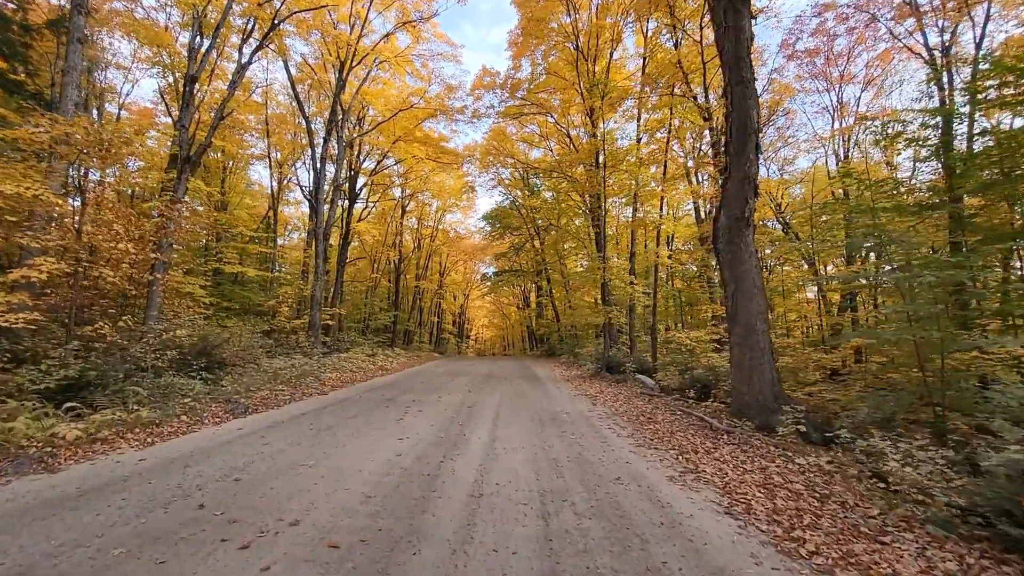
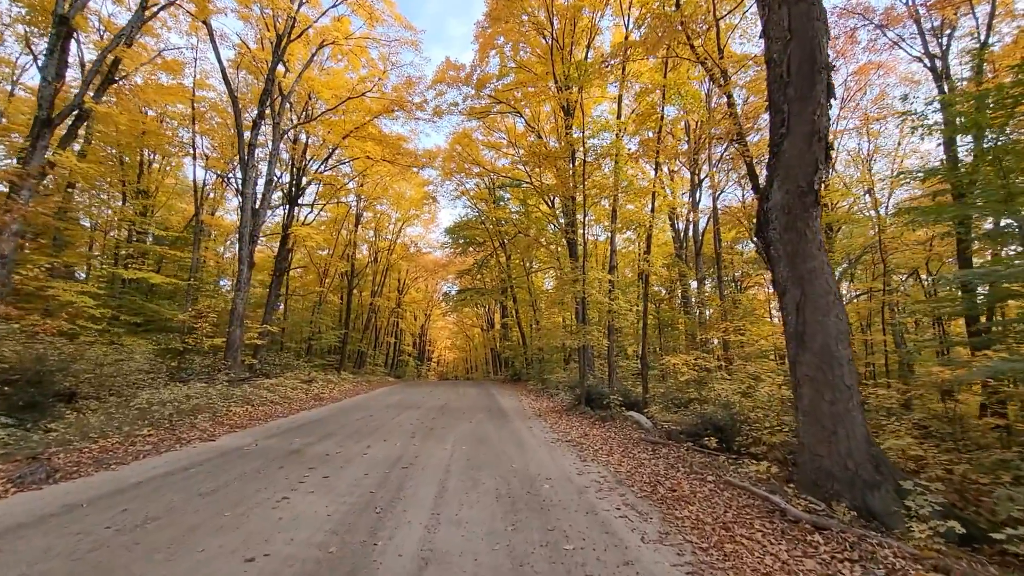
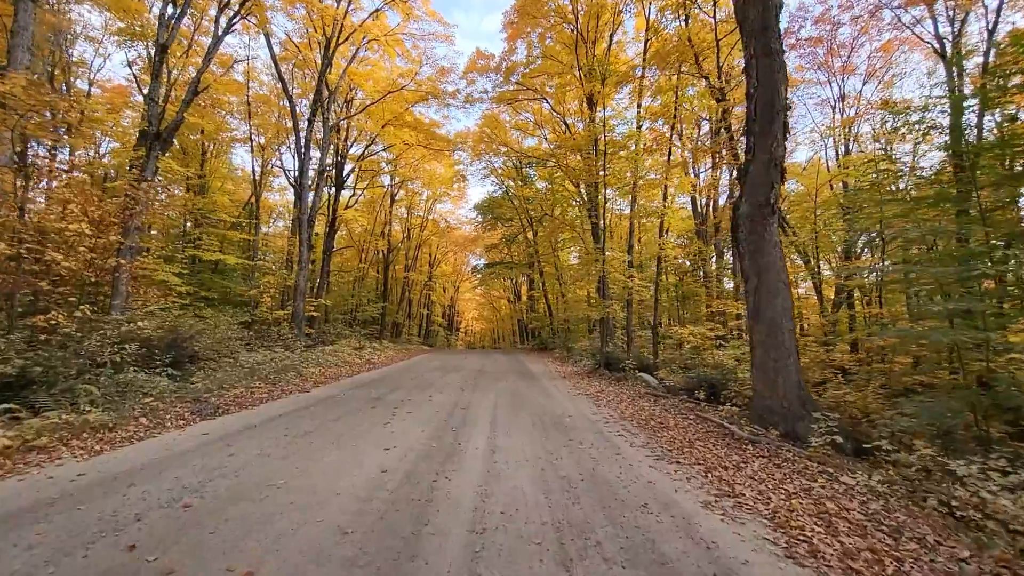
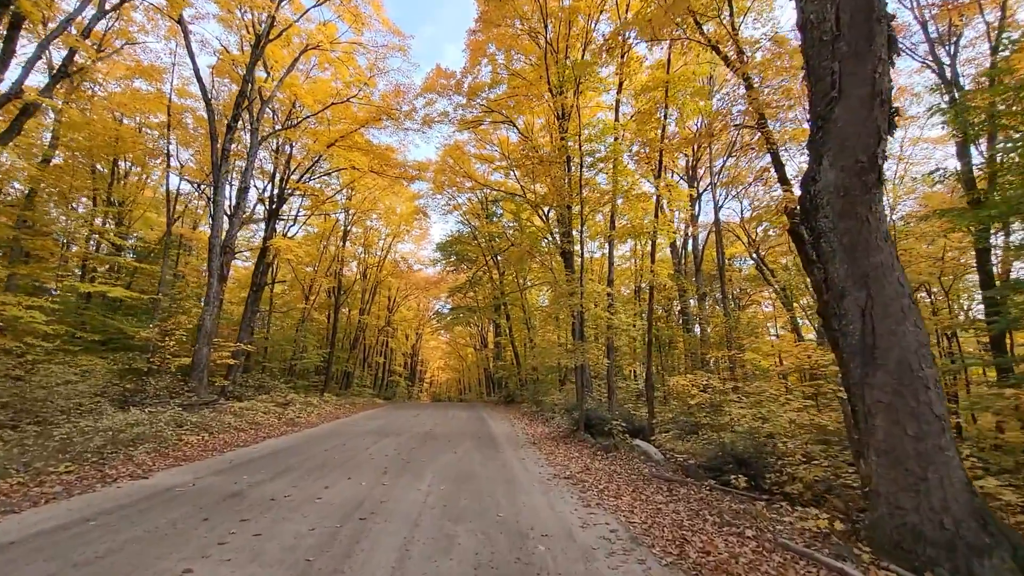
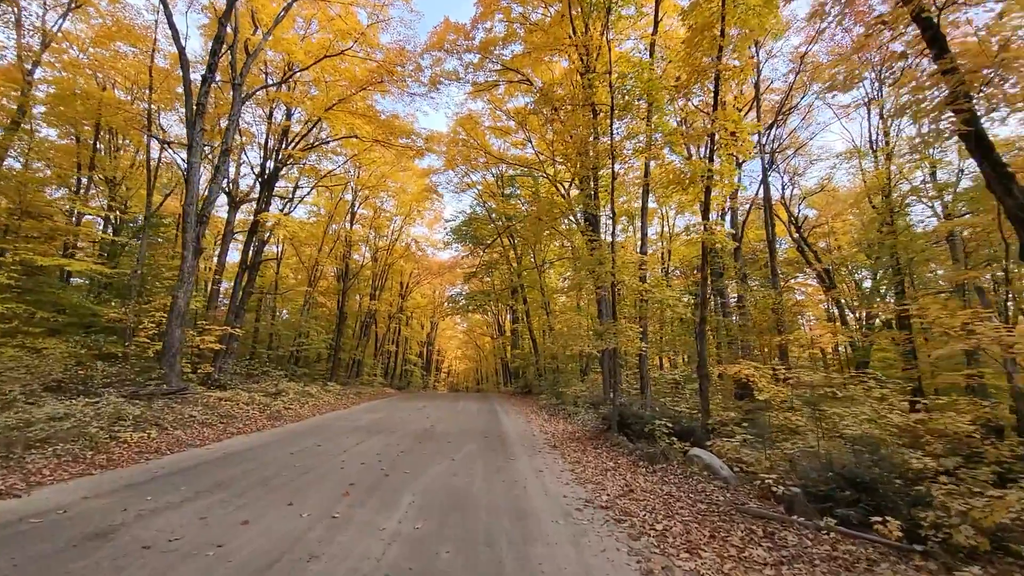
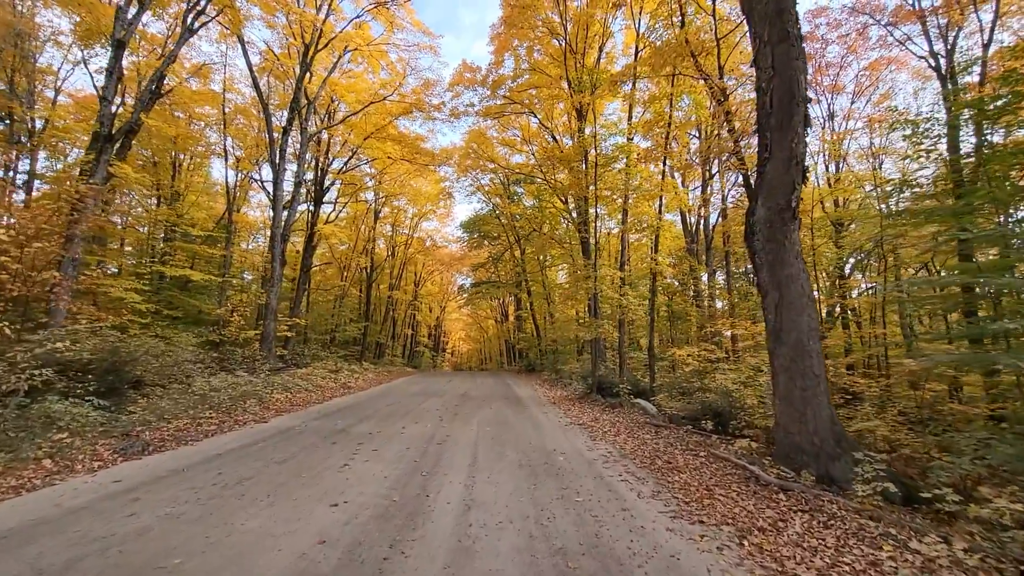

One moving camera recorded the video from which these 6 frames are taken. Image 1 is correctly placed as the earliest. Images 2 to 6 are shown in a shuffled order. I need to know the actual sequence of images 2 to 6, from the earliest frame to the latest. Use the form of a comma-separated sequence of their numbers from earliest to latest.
3, 6, 2, 4, 5
